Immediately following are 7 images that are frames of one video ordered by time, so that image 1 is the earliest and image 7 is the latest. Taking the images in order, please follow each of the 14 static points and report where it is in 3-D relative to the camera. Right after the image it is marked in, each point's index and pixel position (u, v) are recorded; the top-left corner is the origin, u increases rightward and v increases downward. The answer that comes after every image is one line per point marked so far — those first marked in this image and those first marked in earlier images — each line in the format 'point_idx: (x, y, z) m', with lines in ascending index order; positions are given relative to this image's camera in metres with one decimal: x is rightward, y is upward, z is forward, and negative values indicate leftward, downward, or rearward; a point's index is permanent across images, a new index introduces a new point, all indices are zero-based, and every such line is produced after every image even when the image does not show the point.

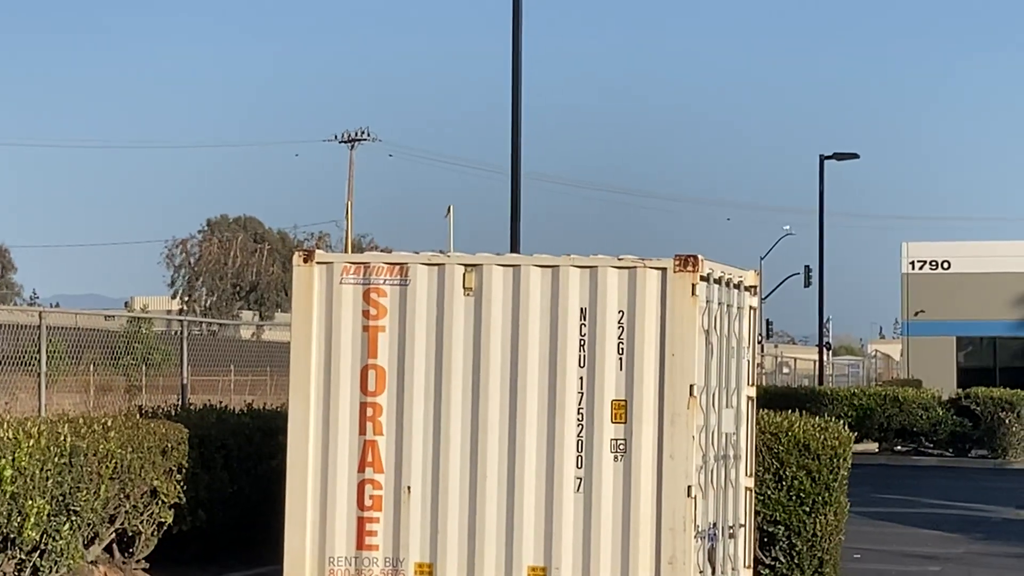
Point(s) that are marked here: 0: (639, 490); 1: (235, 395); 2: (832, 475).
0: (+0.5, -0.8, +8.3) m
1: (-1.8, -0.7, +13.3) m
2: (+1.9, -1.1, +12.2) m
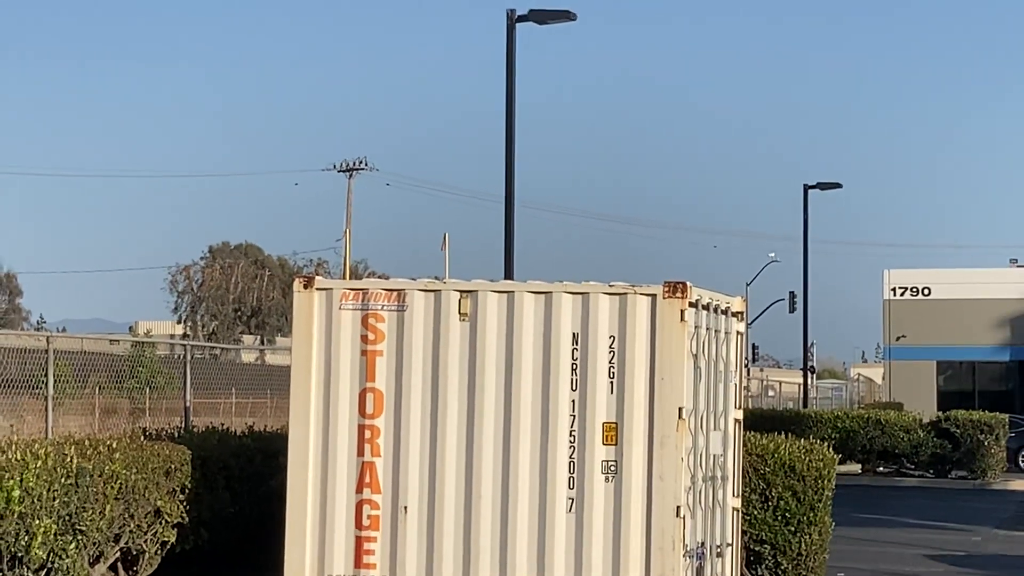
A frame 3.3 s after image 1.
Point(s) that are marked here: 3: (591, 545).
0: (+0.5, -0.9, +8.5) m
1: (-1.8, -0.9, +13.5) m
2: (+1.9, -1.3, +12.4) m
3: (+0.3, -1.1, +8.6) m
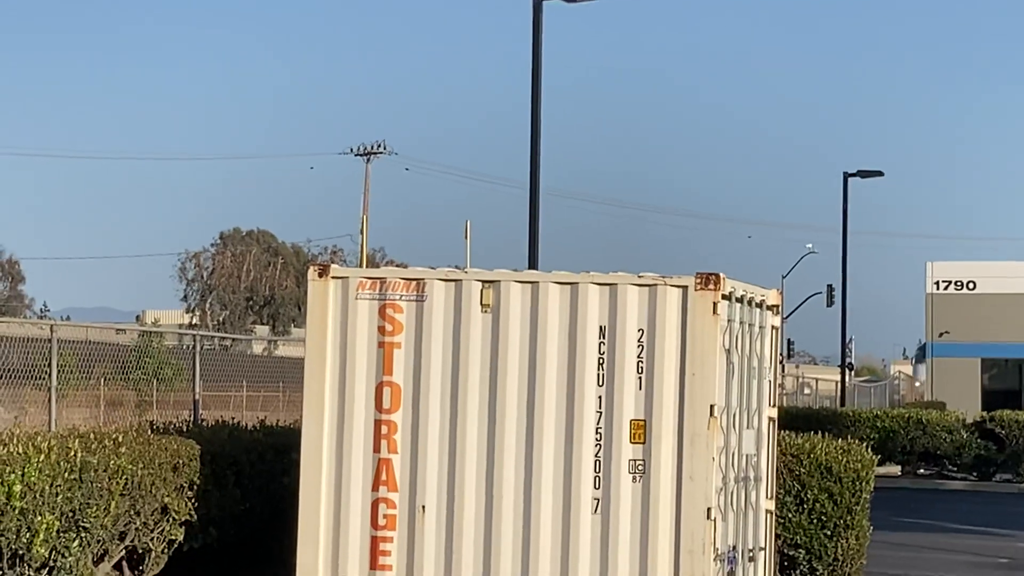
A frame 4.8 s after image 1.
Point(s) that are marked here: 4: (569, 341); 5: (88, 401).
0: (+0.6, -0.9, +8.1) m
1: (-1.7, -0.8, +13.1) m
2: (+2.0, -1.2, +12.0) m
3: (+0.4, -1.1, +8.2) m
4: (+0.2, -0.2, +8.3) m
5: (-2.2, -0.6, +10.4) m
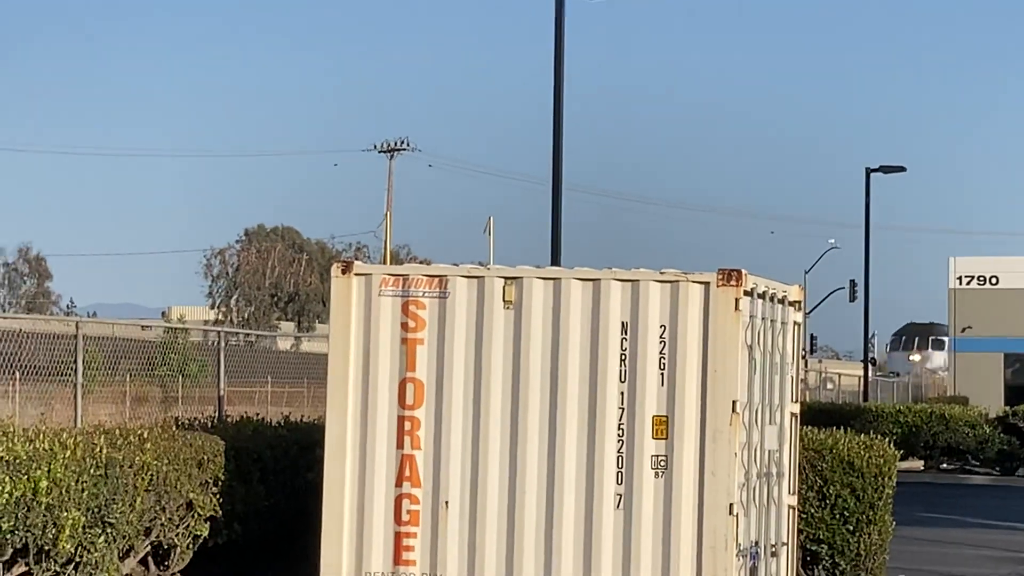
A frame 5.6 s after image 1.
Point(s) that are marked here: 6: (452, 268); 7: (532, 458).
0: (+0.7, -0.9, +8.2) m
1: (-1.5, -0.8, +13.2) m
2: (+2.1, -1.2, +12.0) m
3: (+0.5, -1.0, +8.2) m
4: (+0.3, -0.2, +8.3) m
5: (-2.0, -0.6, +10.5) m
6: (-0.3, +0.1, +8.5) m
7: (+0.1, -0.7, +8.3) m
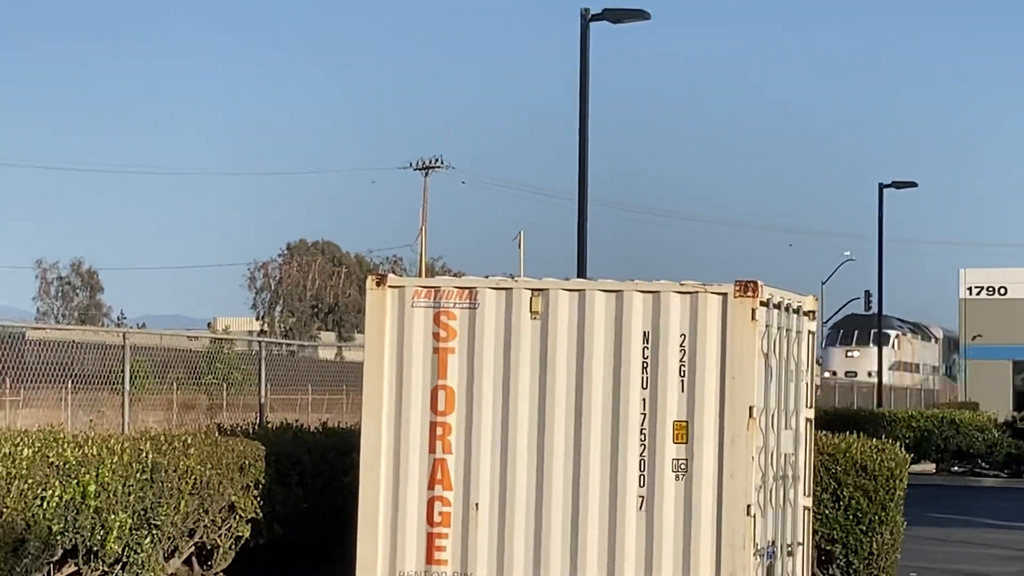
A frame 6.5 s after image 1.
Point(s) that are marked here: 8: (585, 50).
0: (+0.8, -0.9, +8.5) m
1: (-1.4, -0.9, +13.6) m
2: (+2.3, -1.3, +12.4) m
3: (+0.6, -1.1, +8.6) m
4: (+0.4, -0.2, +8.7) m
5: (-1.9, -0.6, +10.9) m
6: (-0.1, 0.0, +8.9) m
7: (+0.2, -0.7, +8.7) m
8: (+0.5, +1.9, +16.3) m
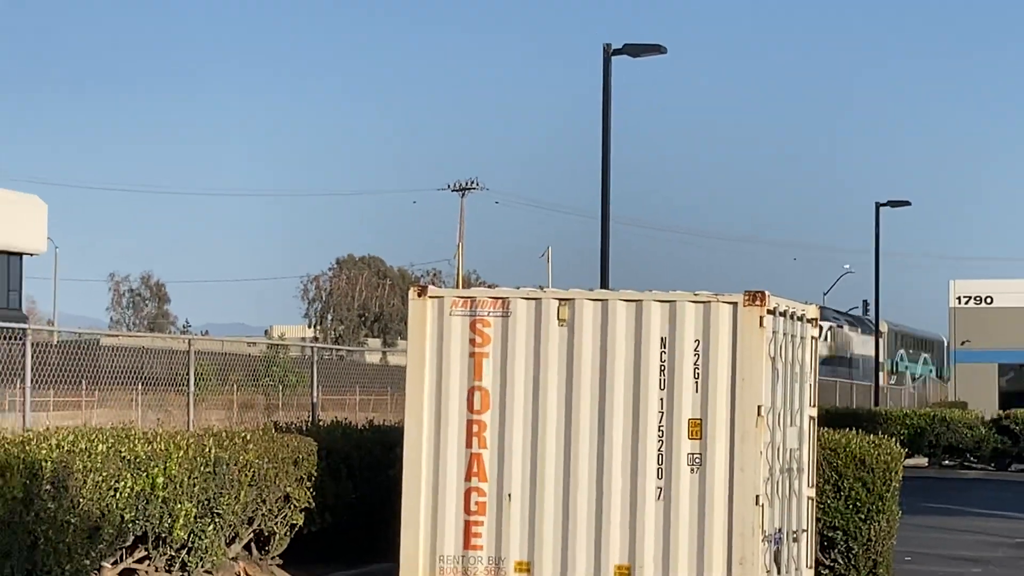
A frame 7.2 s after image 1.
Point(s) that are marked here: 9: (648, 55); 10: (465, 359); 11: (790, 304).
0: (+0.9, -1.0, +9.4) m
1: (-1.2, -0.9, +14.5) m
2: (+2.5, -1.3, +13.2) m
3: (+0.8, -1.1, +9.4) m
4: (+0.6, -0.3, +9.5) m
5: (-1.7, -0.7, +11.8) m
6: (0.0, 0.0, +9.7) m
7: (+0.3, -0.8, +9.6) m
8: (+0.8, +1.8, +17.2) m
9: (+1.1, +1.9, +16.3) m
10: (-0.2, -0.3, +9.8) m
11: (+1.3, -0.1, +9.9) m
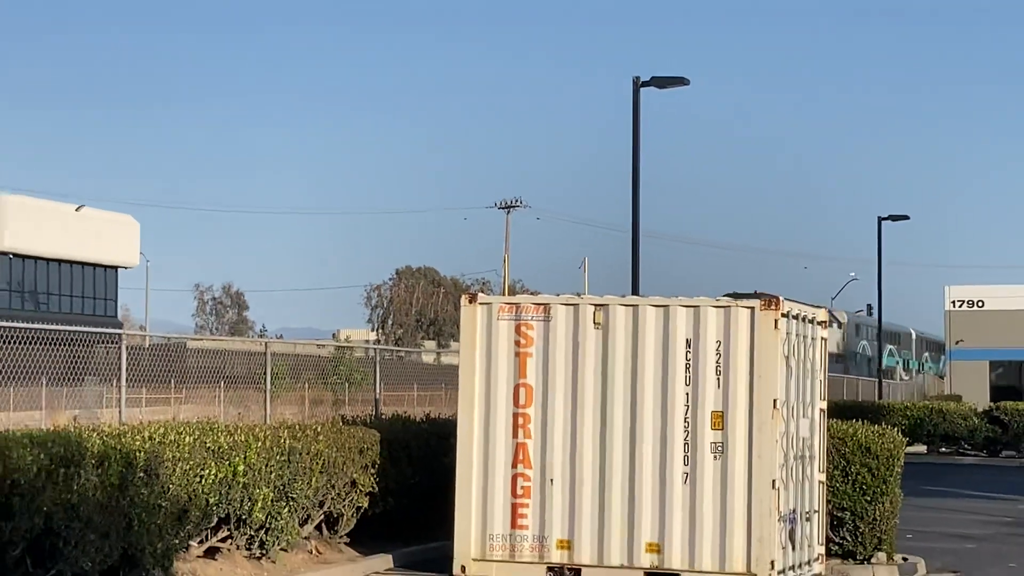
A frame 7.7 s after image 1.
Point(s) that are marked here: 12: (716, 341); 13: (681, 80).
0: (+1.1, -1.0, +10.5) m
1: (-0.8, -1.0, +15.6) m
2: (+2.8, -1.4, +14.3) m
3: (+1.0, -1.2, +10.6) m
4: (+0.8, -0.3, +10.7) m
5: (-1.5, -0.7, +13.0) m
6: (+0.2, -0.1, +10.9) m
7: (+0.6, -0.8, +10.7) m
8: (+1.2, +1.8, +18.3) m
9: (+1.5, +1.9, +17.5) m
10: (0.0, -0.4, +10.9) m
11: (+1.6, -0.1, +11.0) m
12: (+1.1, -0.3, +10.6) m
13: (+1.5, +1.9, +17.5) m
